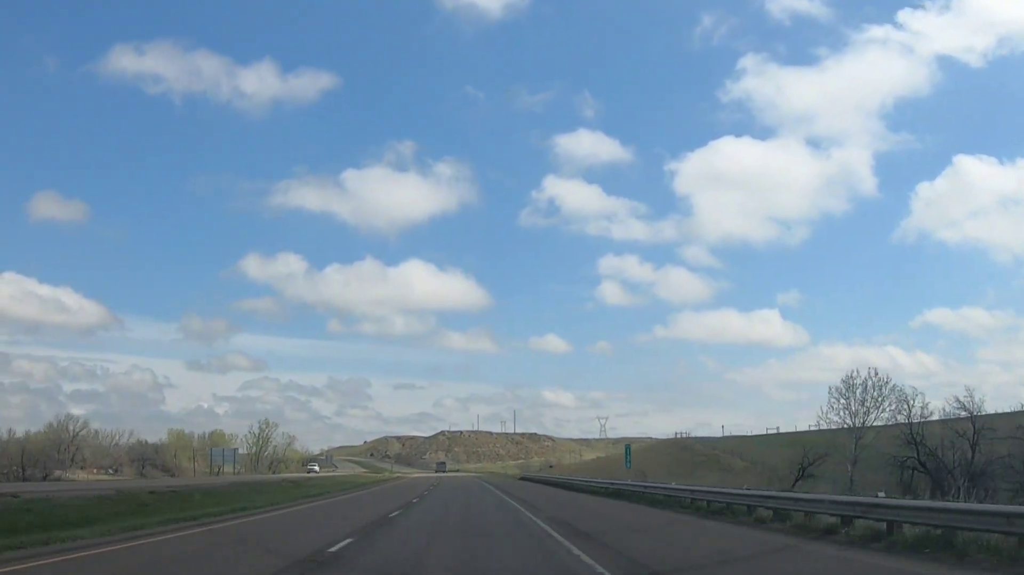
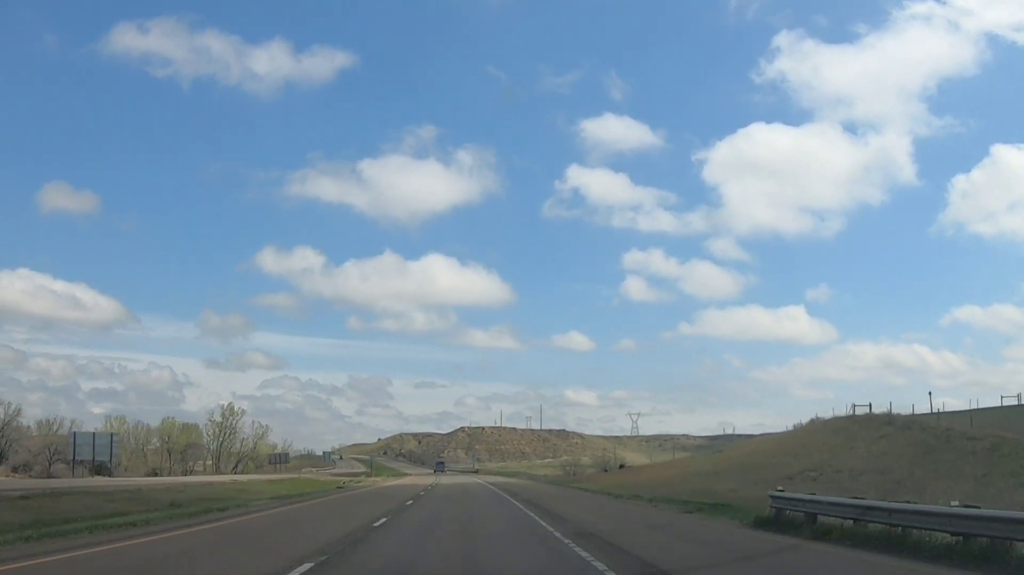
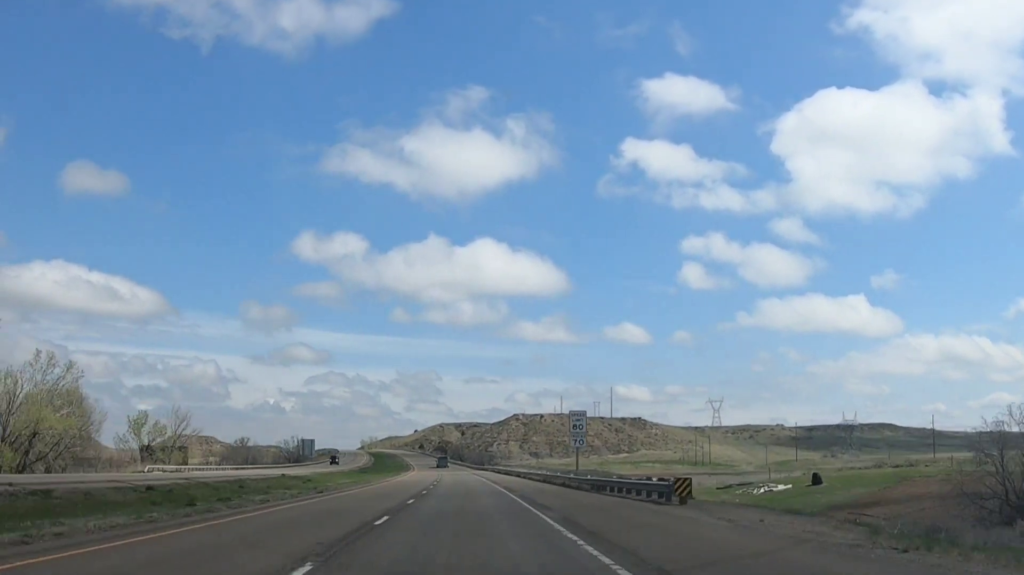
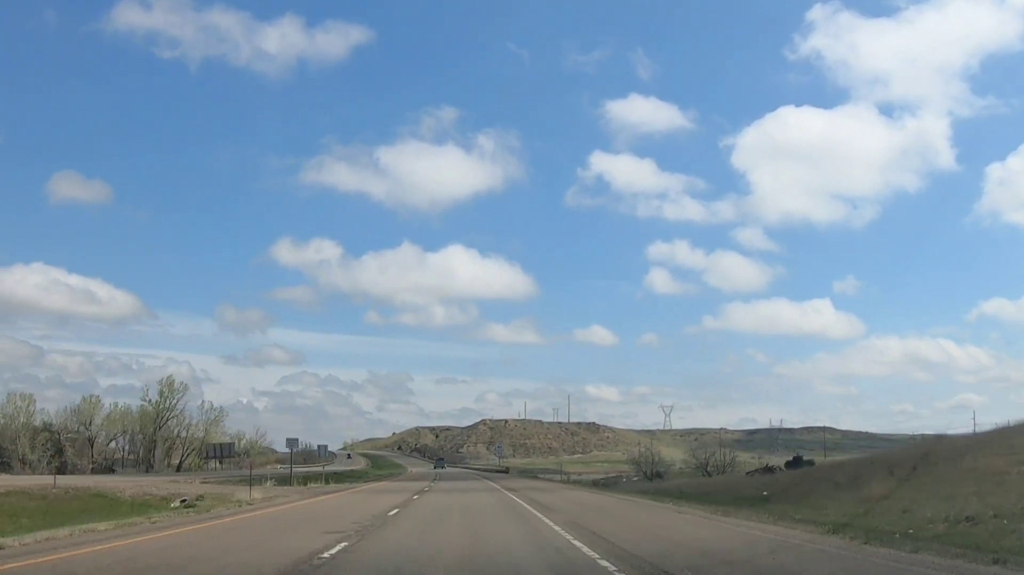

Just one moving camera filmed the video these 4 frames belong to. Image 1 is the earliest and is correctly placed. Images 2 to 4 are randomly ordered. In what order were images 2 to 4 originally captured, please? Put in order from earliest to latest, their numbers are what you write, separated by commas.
2, 4, 3
